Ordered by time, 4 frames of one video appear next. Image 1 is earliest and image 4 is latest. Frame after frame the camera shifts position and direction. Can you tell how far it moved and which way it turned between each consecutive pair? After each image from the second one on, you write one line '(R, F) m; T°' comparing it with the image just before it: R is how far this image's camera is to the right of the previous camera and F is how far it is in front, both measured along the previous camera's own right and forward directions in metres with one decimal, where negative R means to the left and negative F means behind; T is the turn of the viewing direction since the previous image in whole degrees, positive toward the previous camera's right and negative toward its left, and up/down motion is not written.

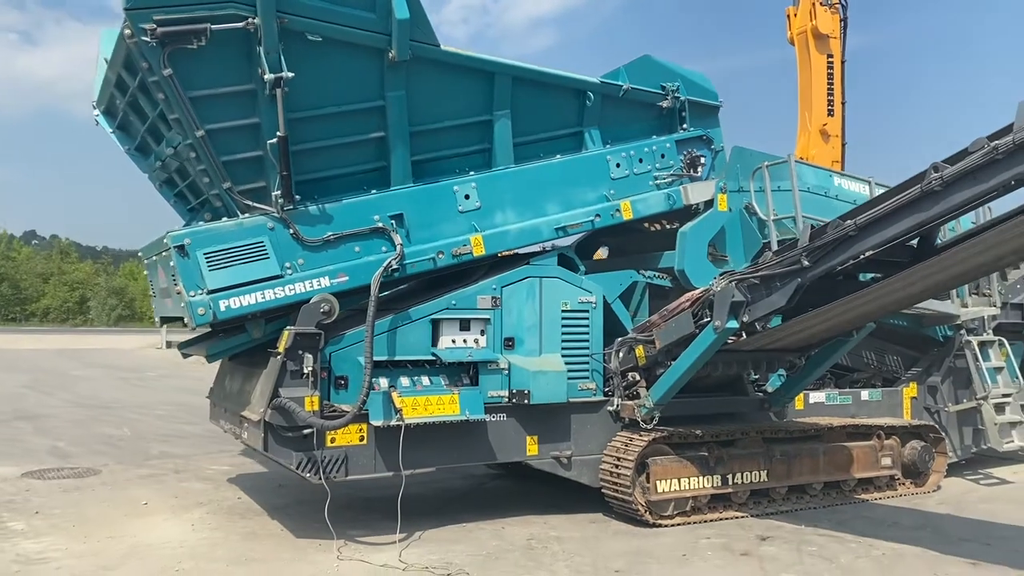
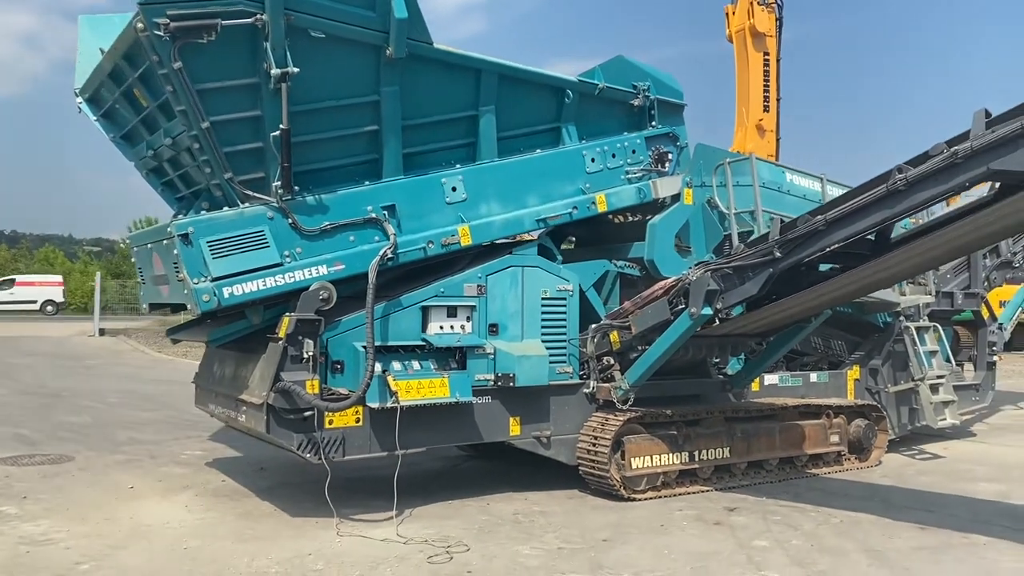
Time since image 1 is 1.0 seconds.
(-0.4, -0.3) m; +5°
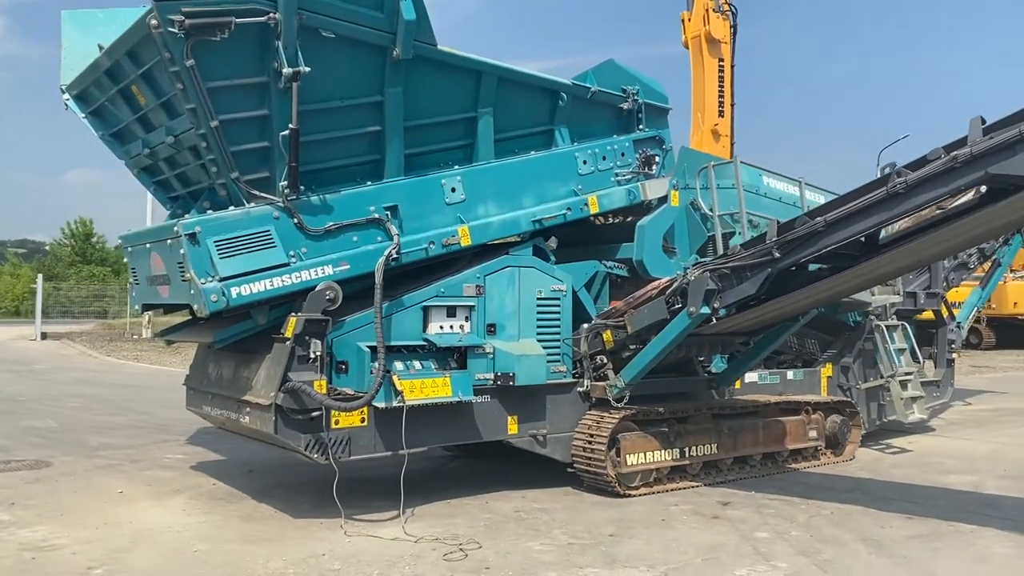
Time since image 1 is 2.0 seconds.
(-0.5, -0.1) m; +4°
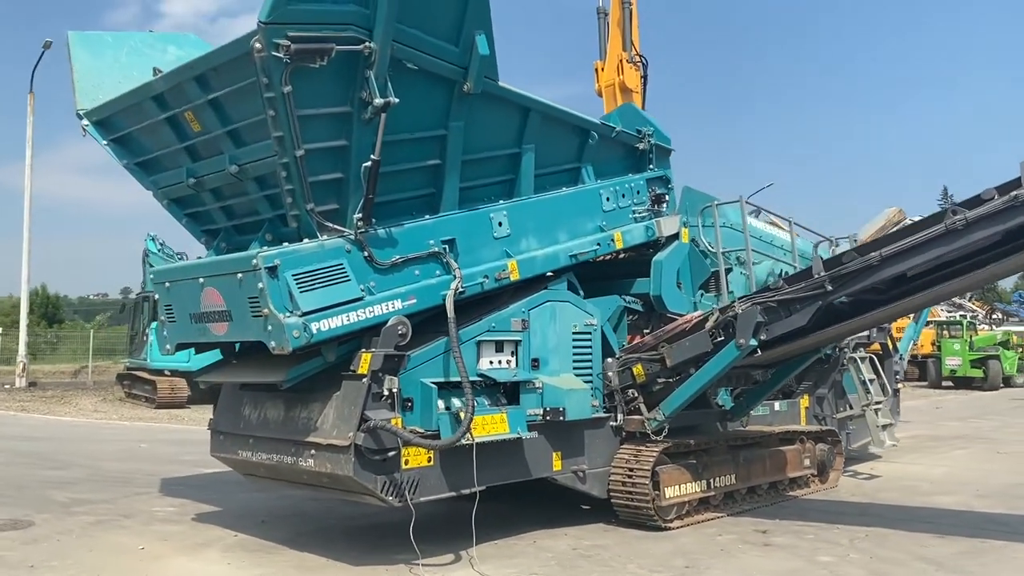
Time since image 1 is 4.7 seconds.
(-1.5, +0.1) m; +9°
